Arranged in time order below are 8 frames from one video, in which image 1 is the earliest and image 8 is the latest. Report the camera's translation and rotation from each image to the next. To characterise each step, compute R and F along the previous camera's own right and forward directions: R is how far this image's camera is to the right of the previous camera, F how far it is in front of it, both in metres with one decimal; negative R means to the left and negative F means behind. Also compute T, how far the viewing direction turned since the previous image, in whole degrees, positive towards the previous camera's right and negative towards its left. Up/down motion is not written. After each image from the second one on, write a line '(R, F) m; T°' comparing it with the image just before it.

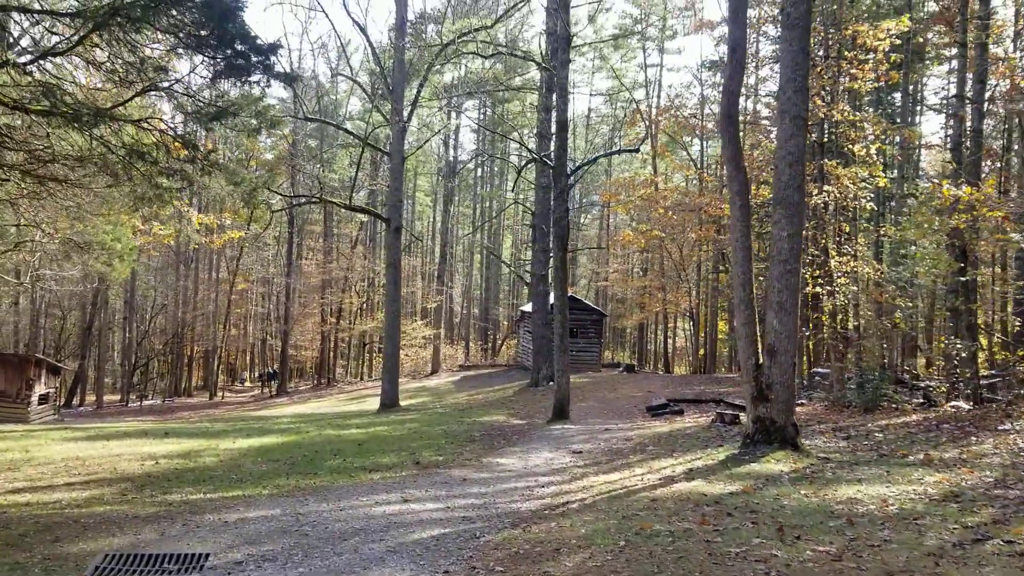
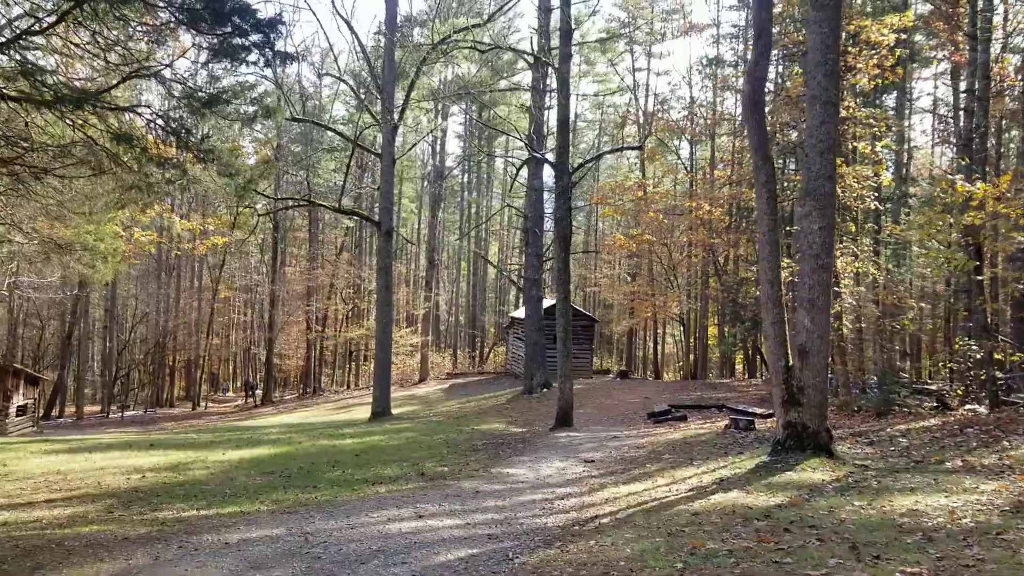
(-0.3, +0.4) m; +1°
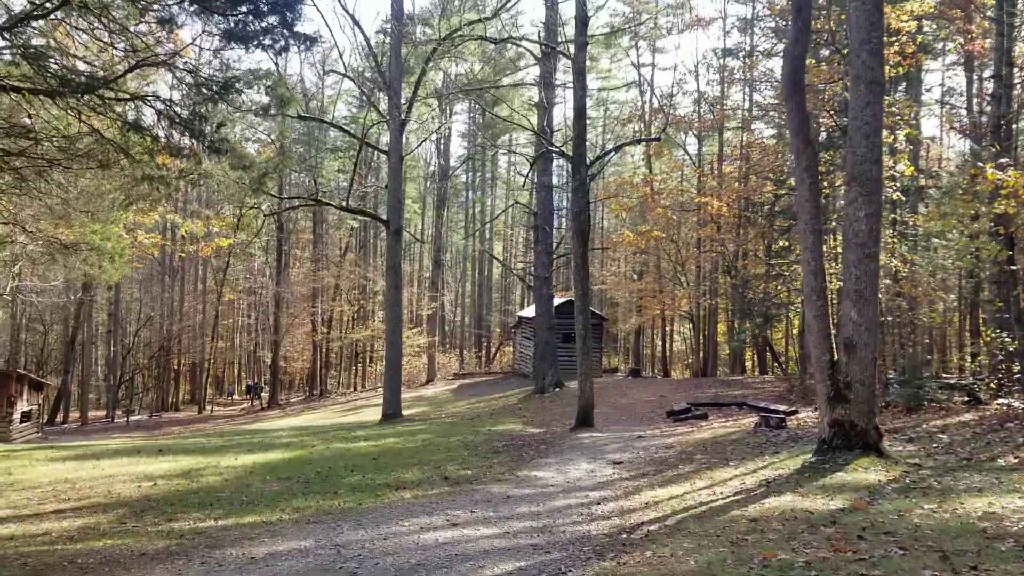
(-0.3, +0.3) m; 0°
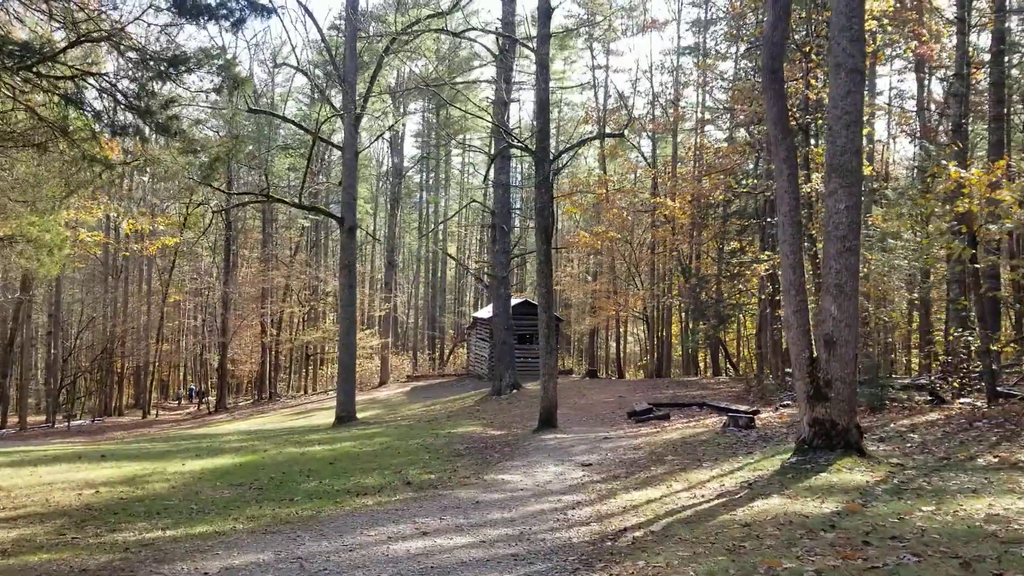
(-0.2, +0.4) m; +4°
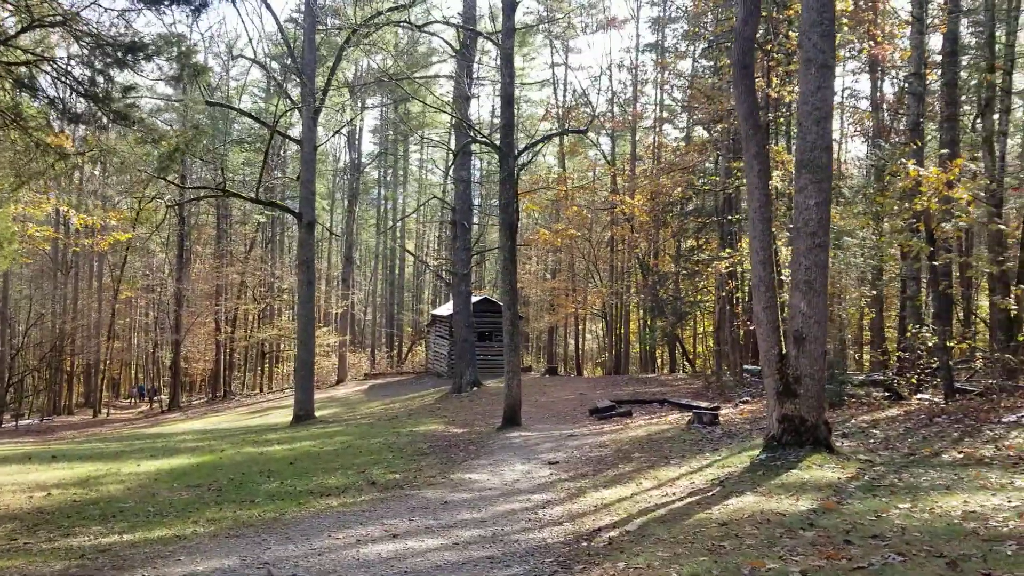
(-0.1, +0.1) m; +4°
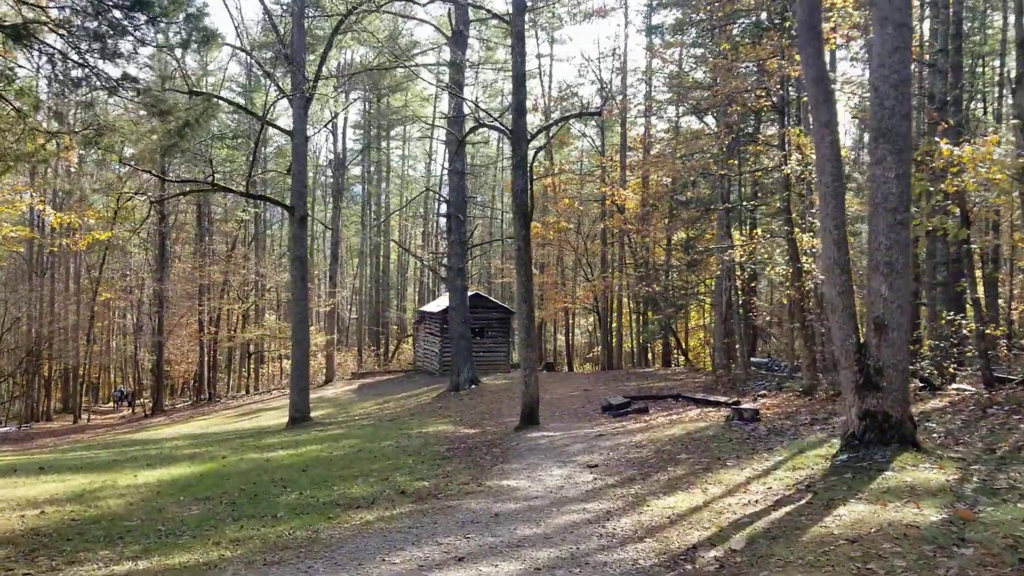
(-0.6, +0.6) m; +1°
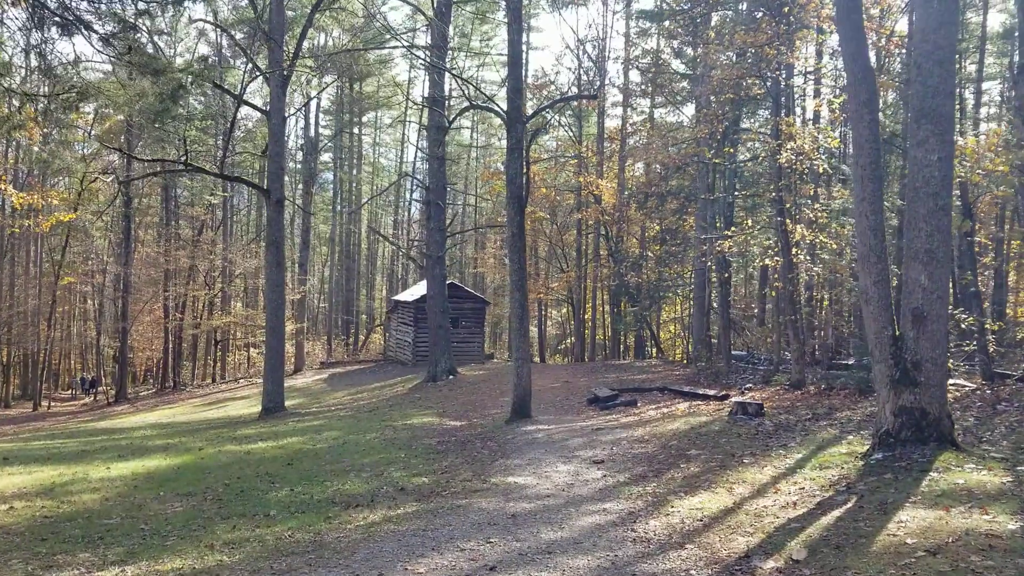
(-0.4, +0.4) m; +3°
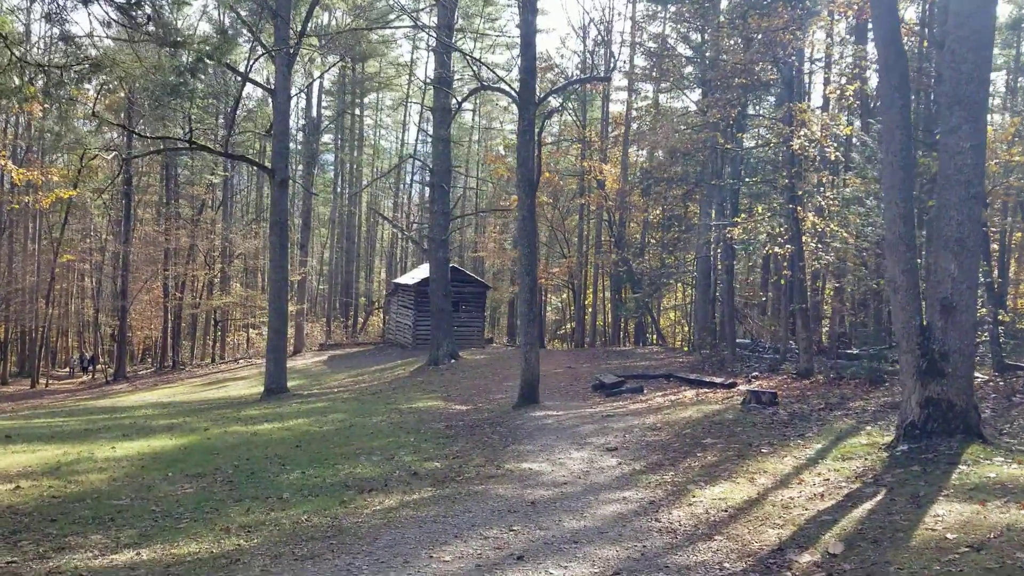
(-0.2, +0.1) m; 0°
